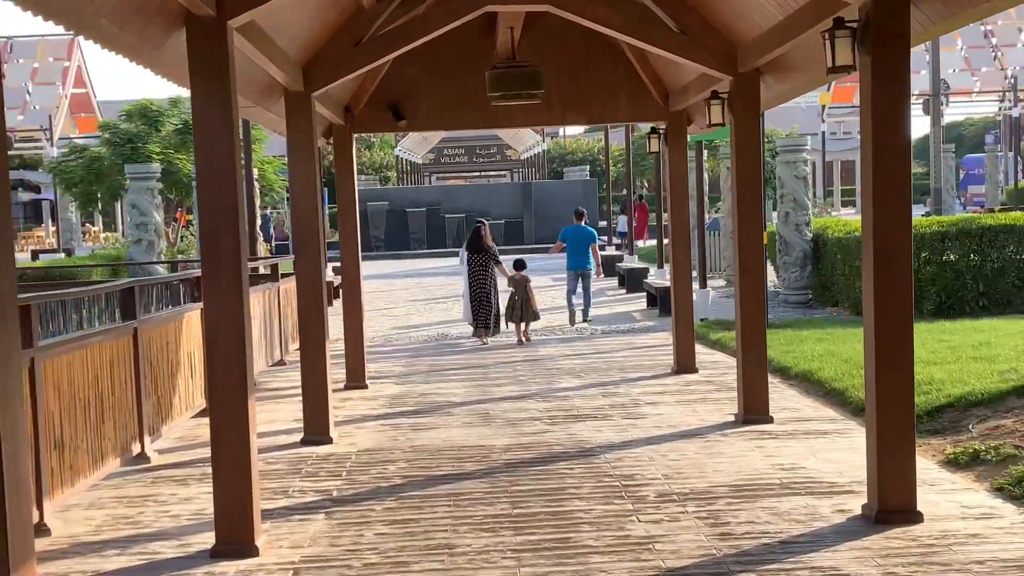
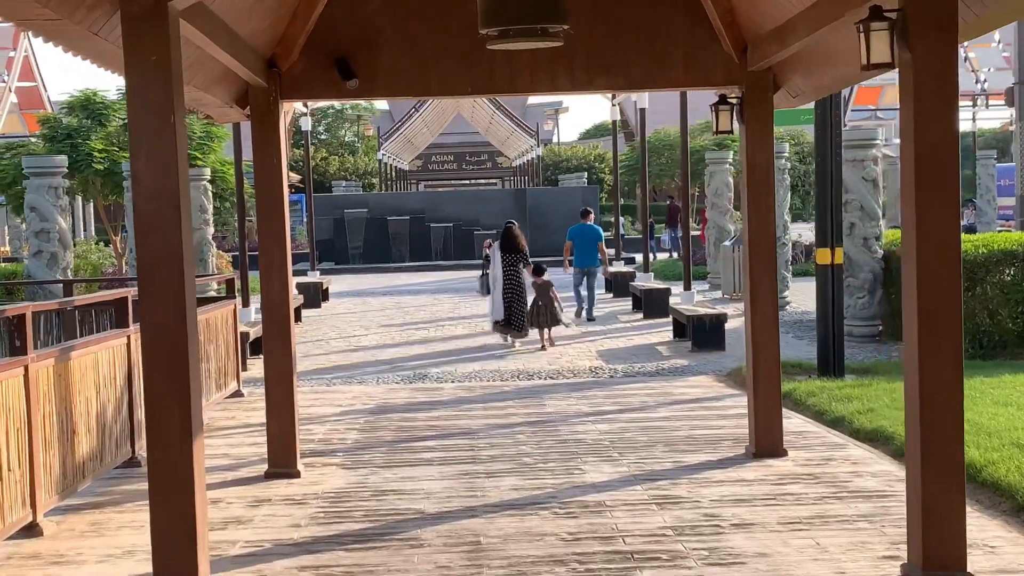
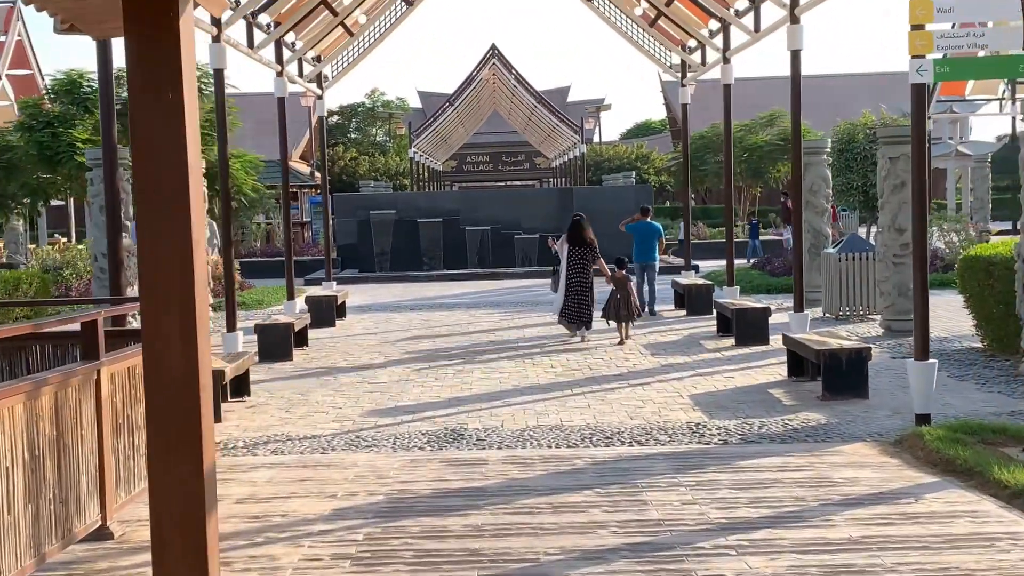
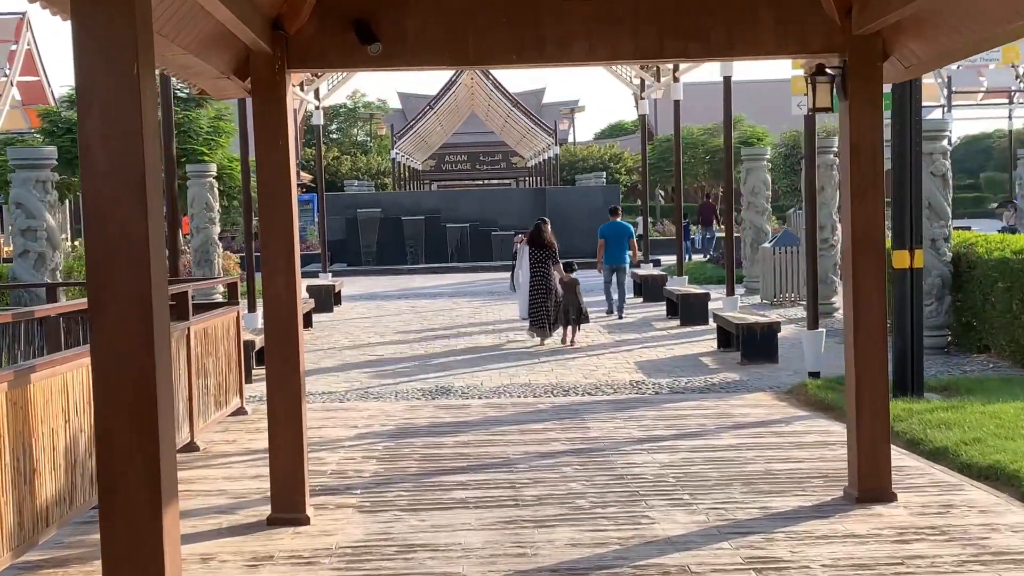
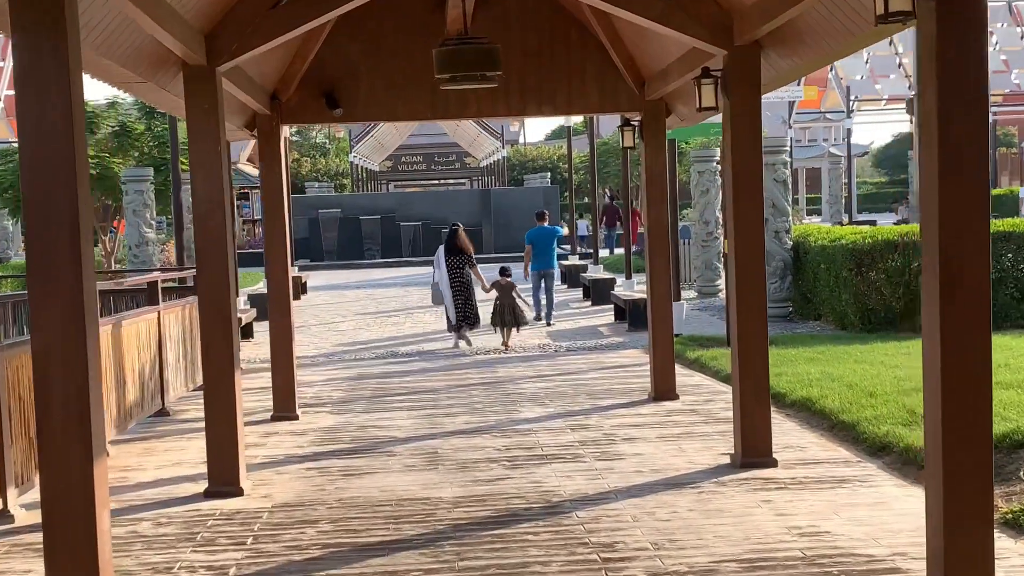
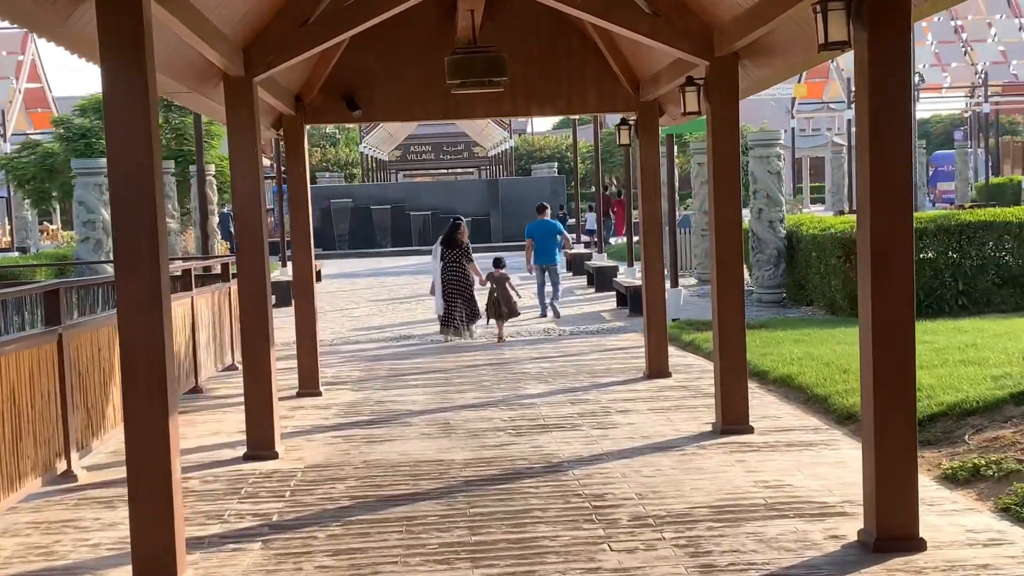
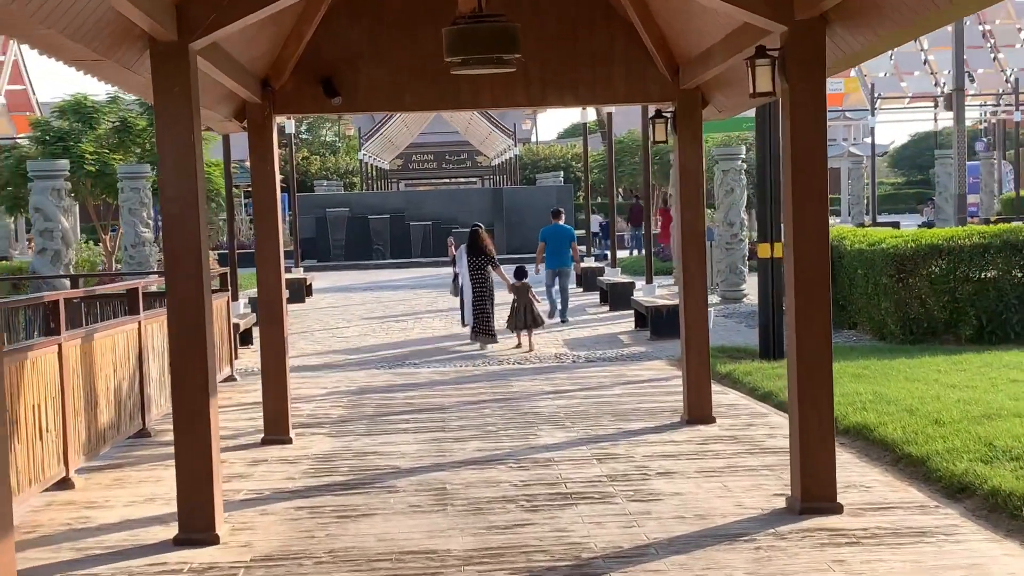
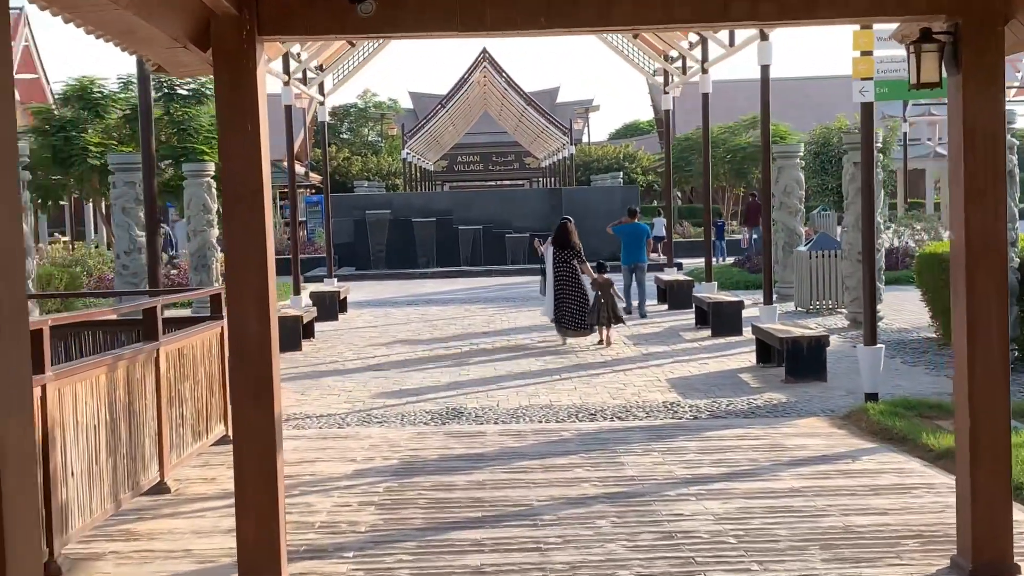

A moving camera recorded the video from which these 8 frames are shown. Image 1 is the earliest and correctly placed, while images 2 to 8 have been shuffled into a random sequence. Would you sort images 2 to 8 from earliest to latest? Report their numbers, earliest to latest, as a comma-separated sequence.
6, 5, 7, 2, 4, 8, 3
